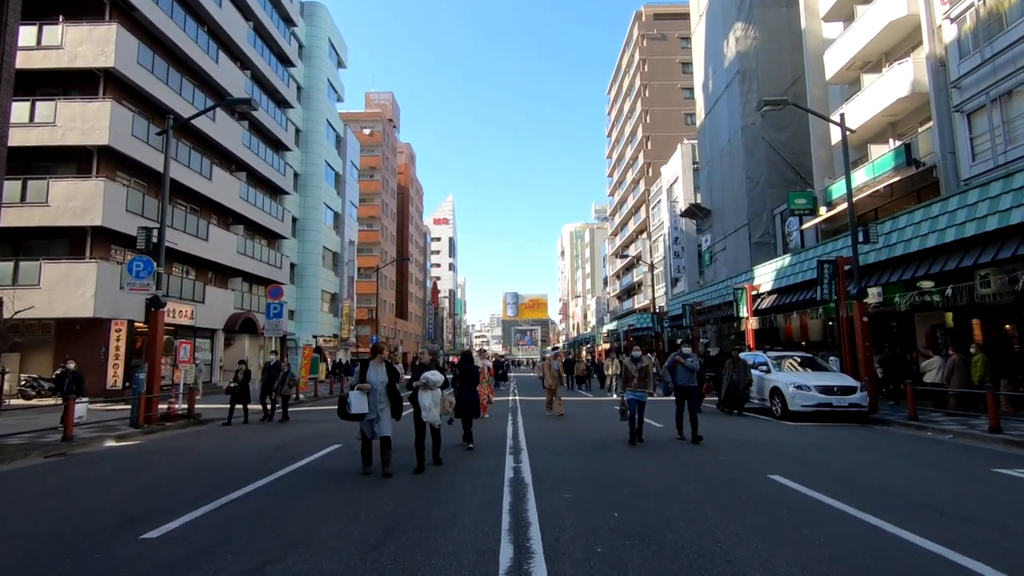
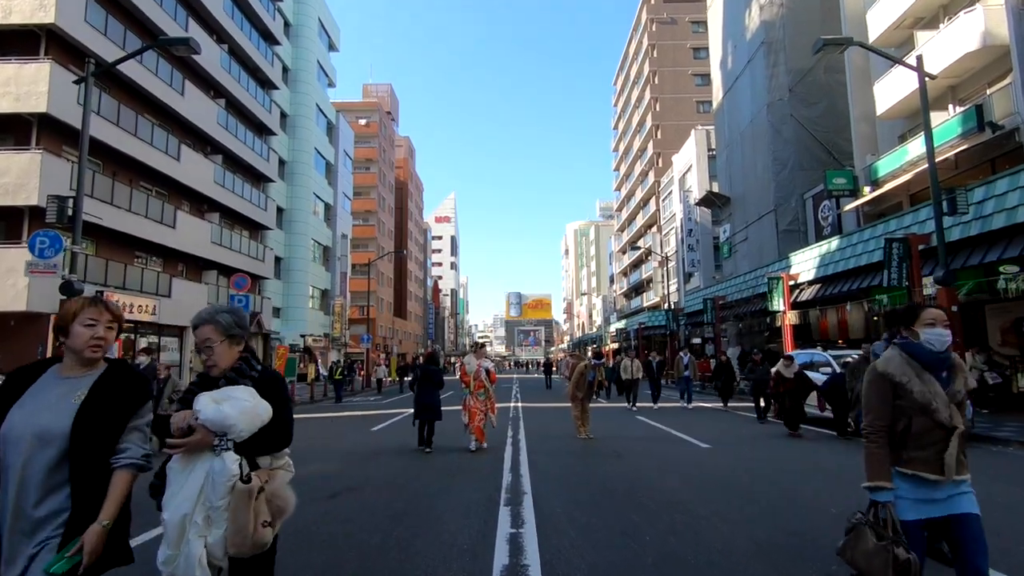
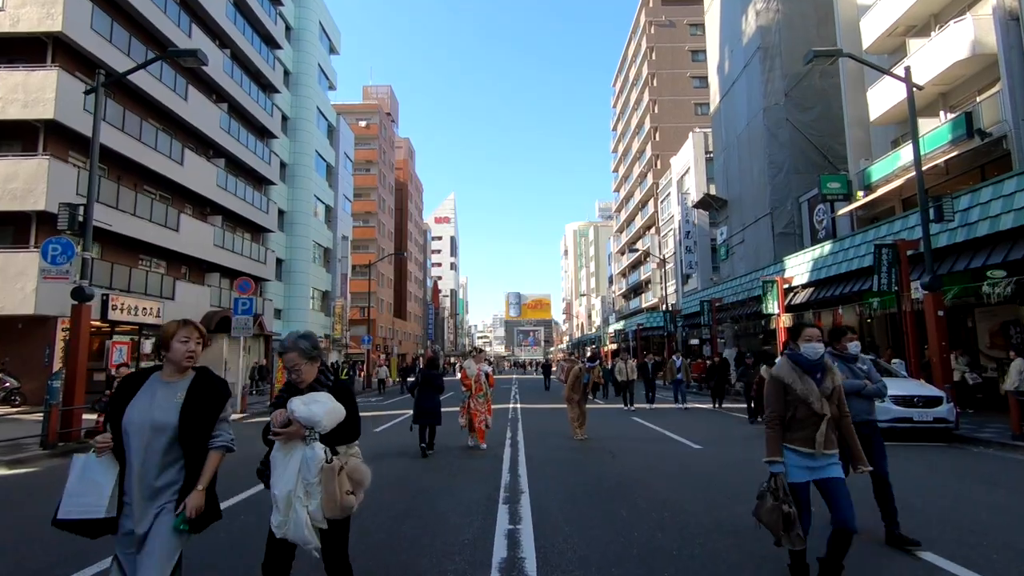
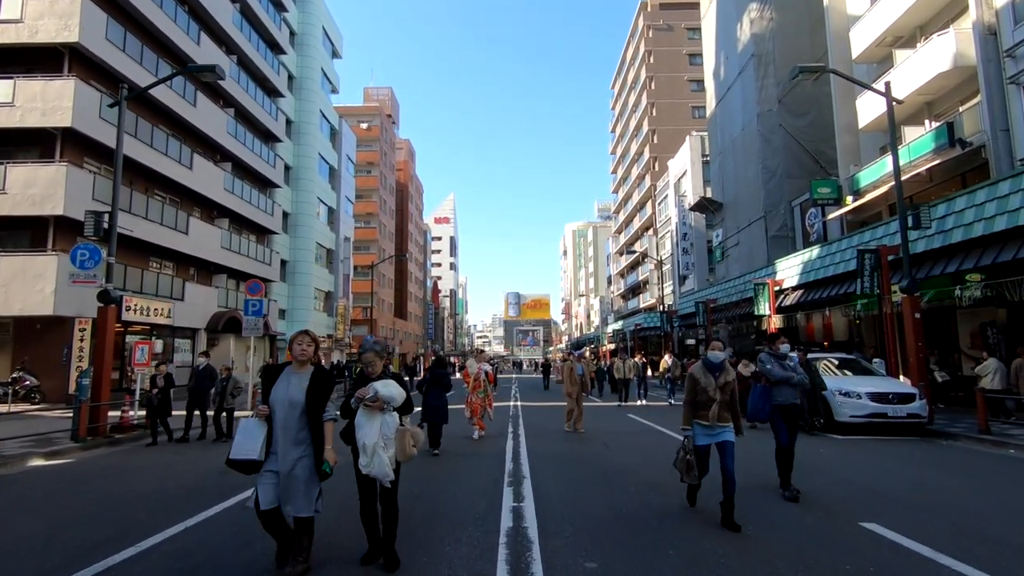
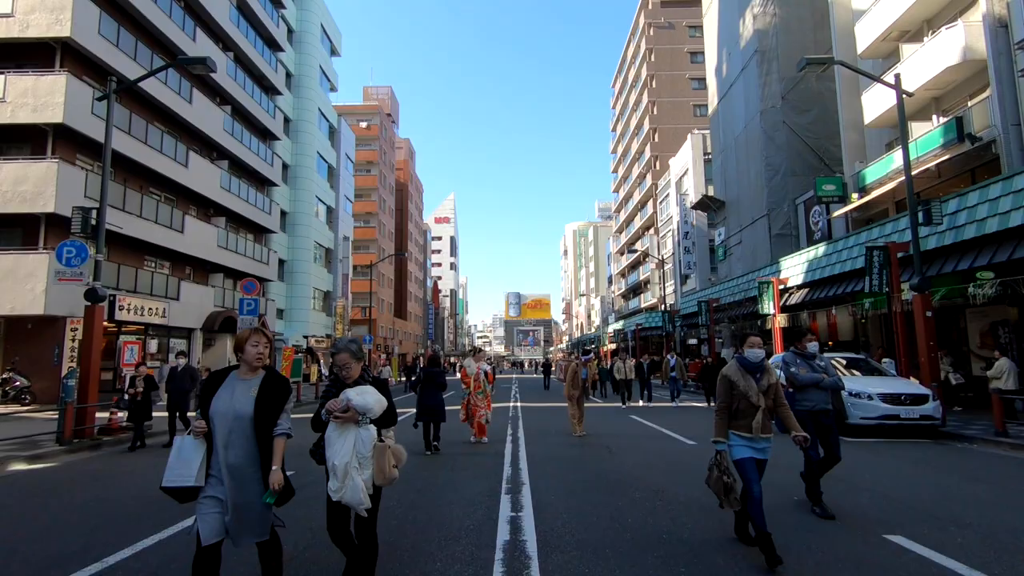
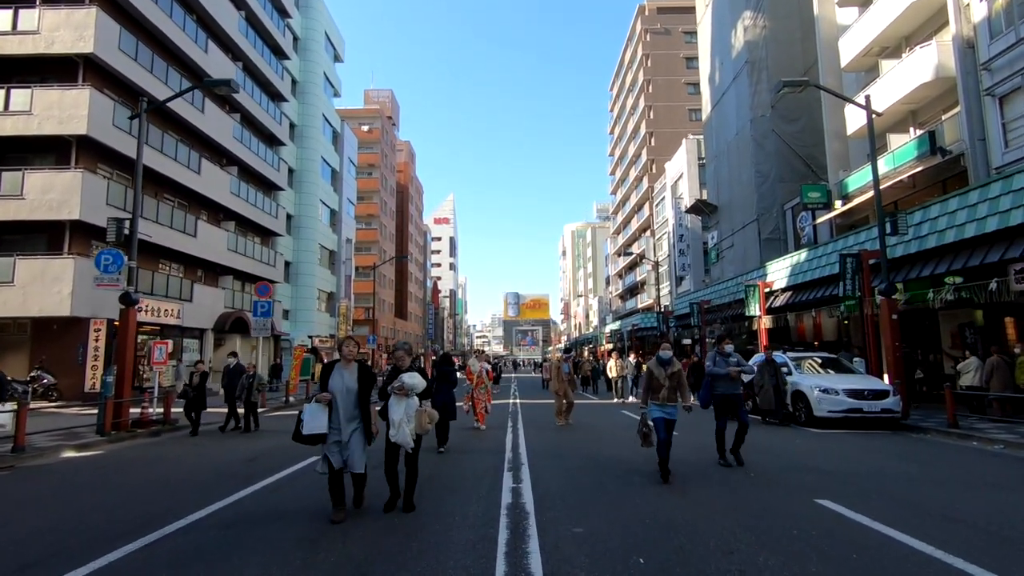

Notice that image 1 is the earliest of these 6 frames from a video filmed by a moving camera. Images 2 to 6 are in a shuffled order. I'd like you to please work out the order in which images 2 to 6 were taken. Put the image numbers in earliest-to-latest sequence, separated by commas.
6, 4, 5, 3, 2
